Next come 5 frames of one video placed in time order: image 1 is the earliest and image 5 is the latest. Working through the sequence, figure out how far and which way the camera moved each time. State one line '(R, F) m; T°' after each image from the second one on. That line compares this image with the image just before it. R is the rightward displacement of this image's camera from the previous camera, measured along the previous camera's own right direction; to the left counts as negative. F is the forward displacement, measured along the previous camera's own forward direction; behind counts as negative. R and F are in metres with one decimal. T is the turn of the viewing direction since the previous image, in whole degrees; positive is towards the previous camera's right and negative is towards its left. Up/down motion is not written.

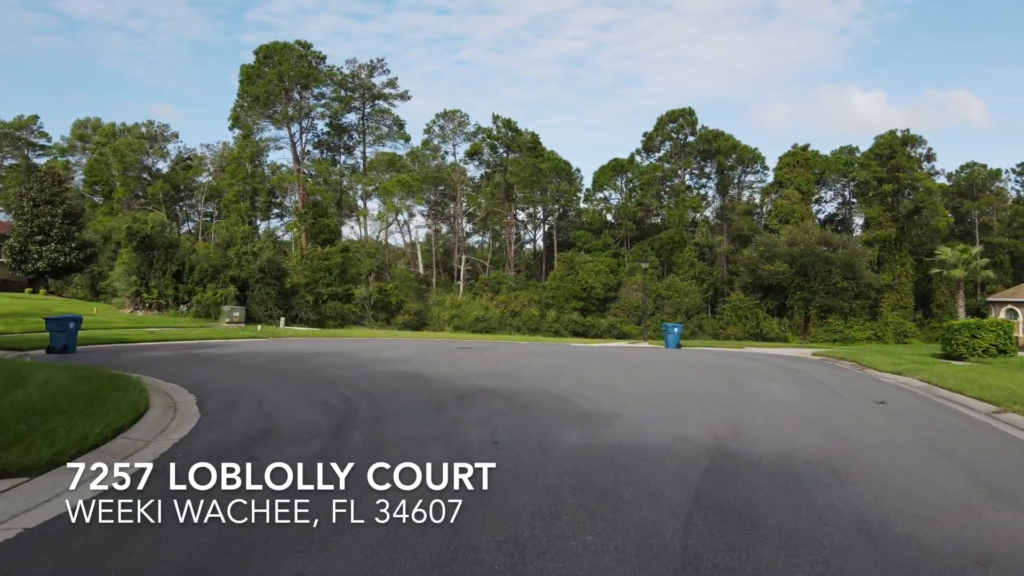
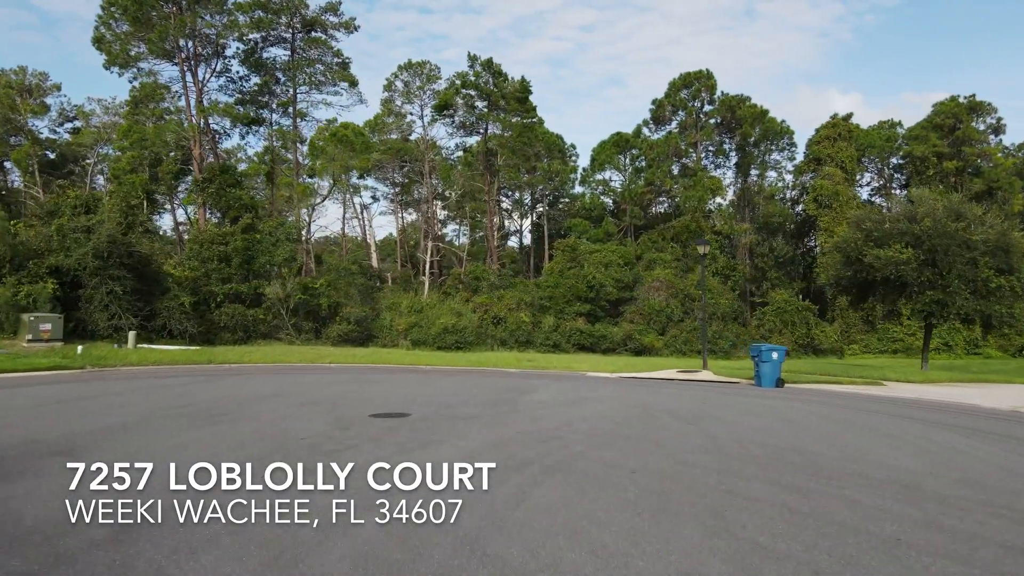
(0.0, +13.7) m; +1°
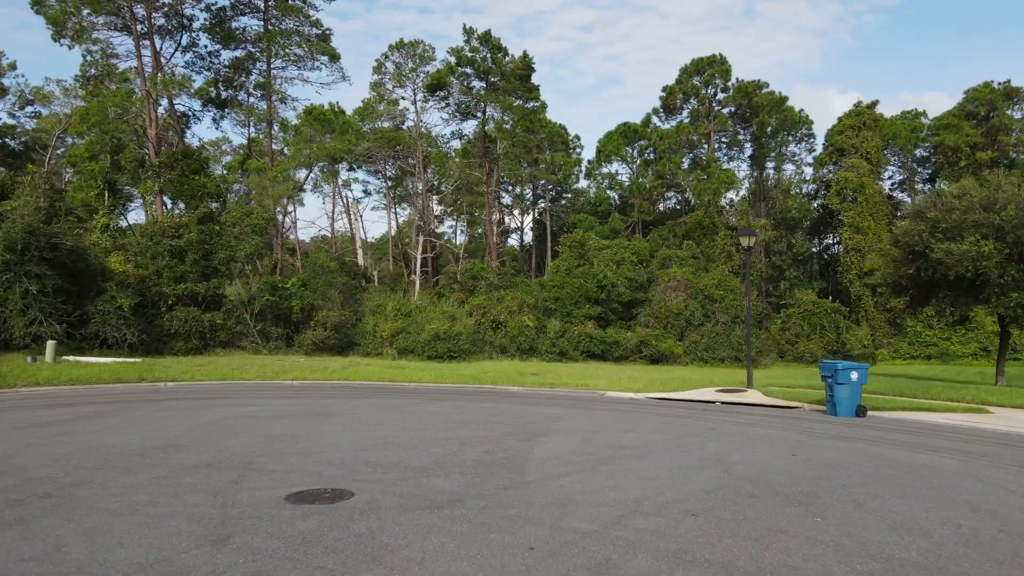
(-0.1, +4.3) m; 0°
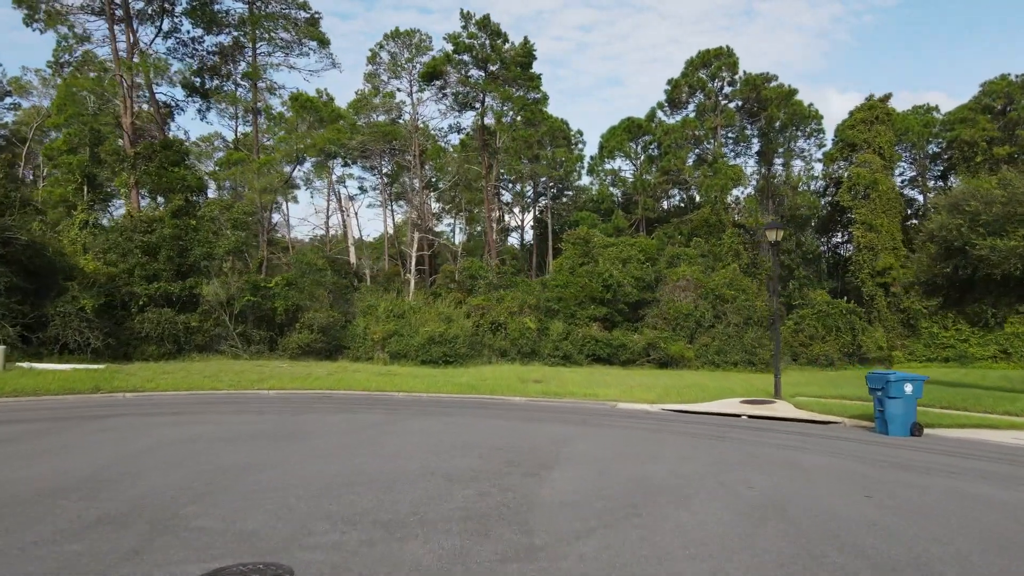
(0.0, +2.0) m; 0°
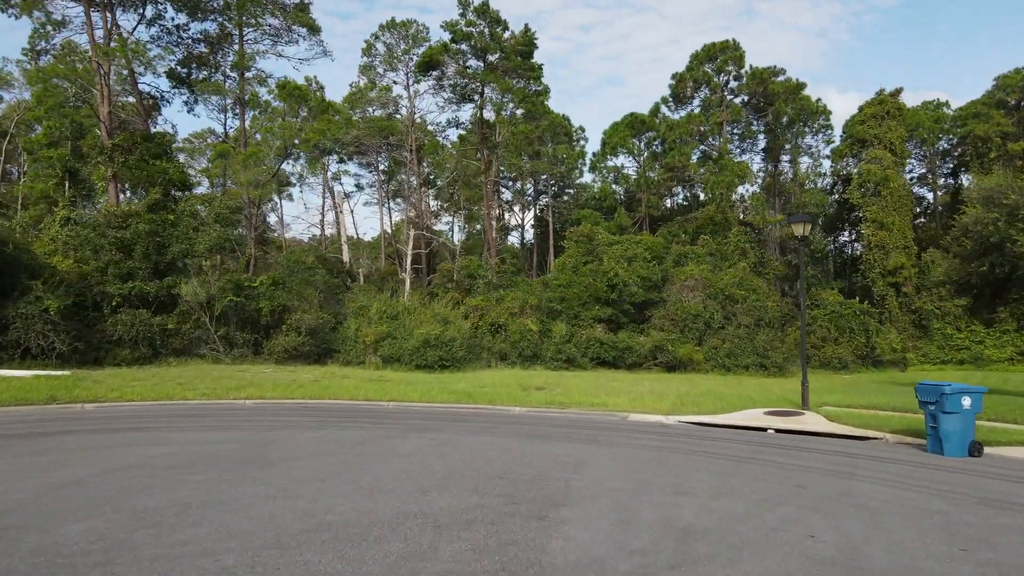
(0.0, +1.6) m; 0°
